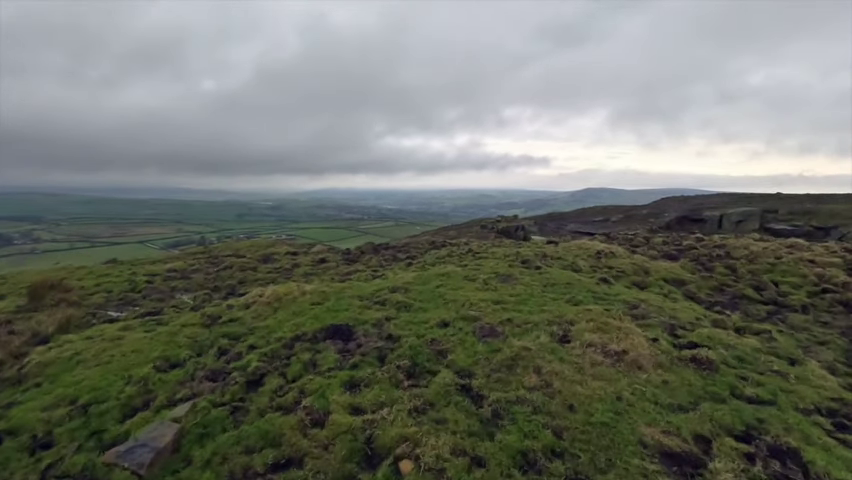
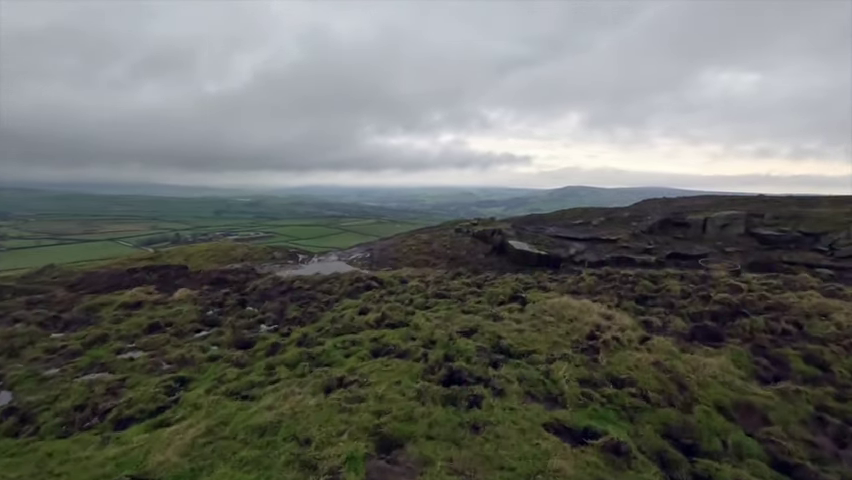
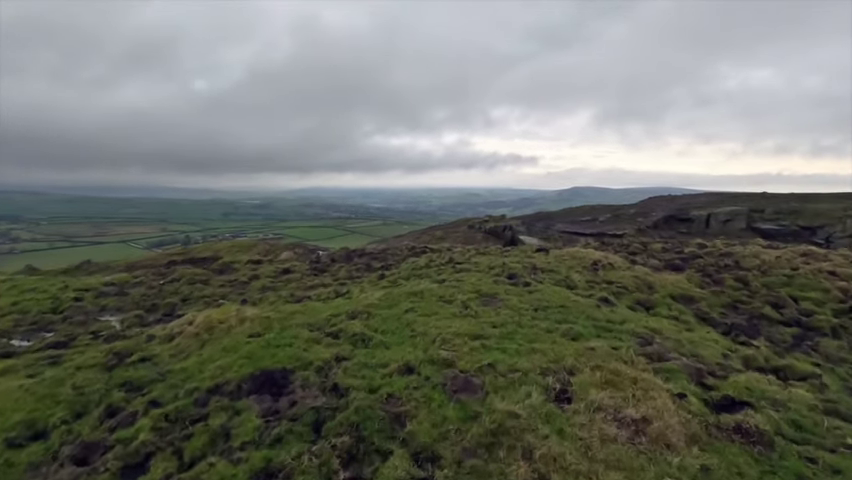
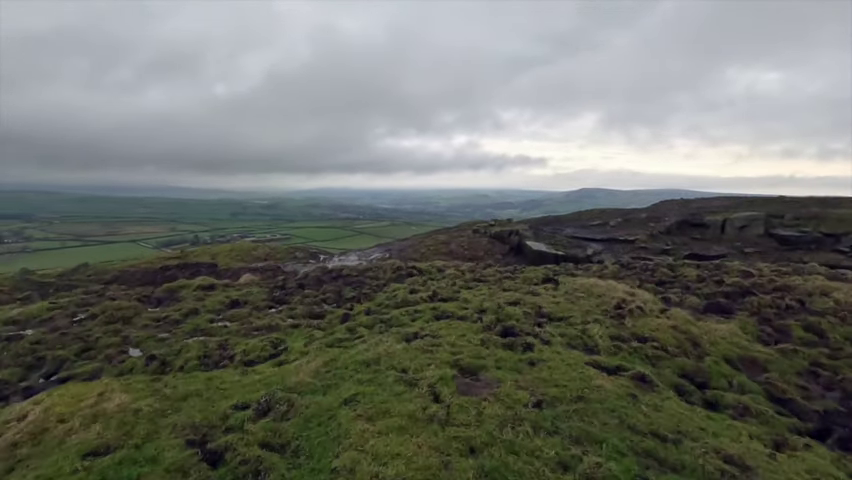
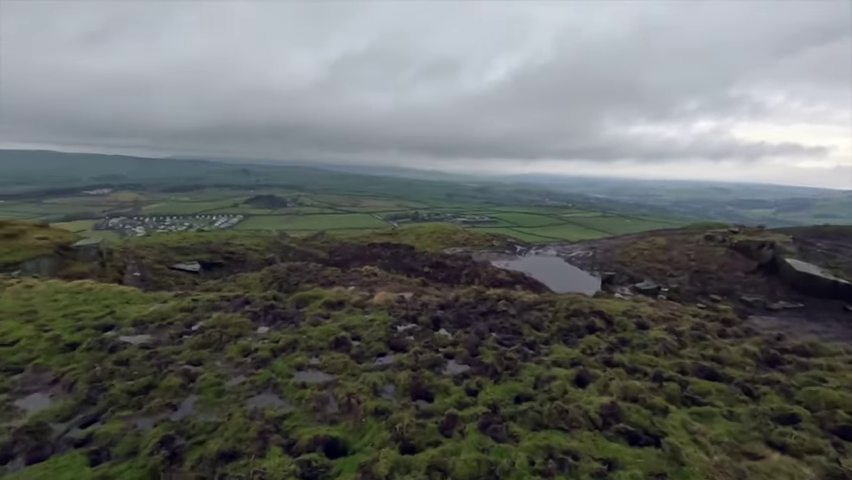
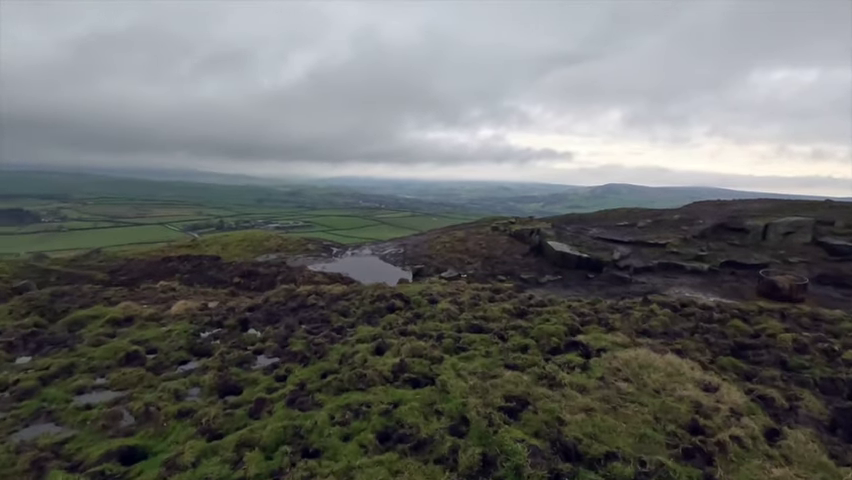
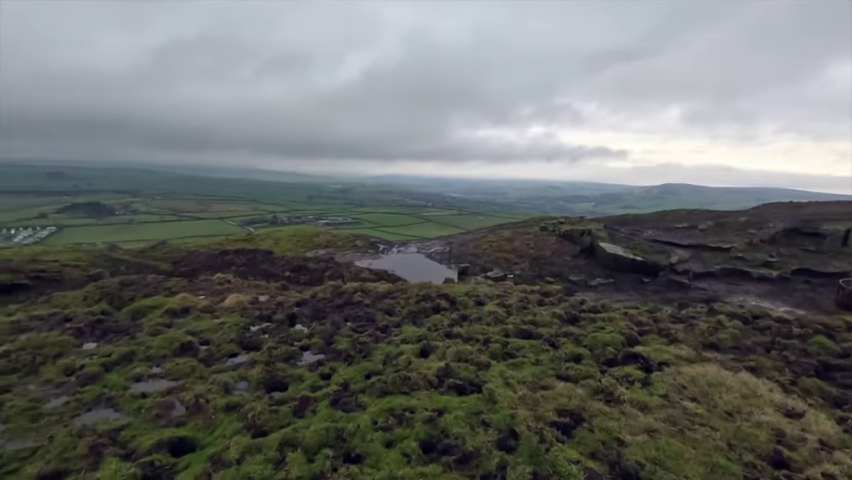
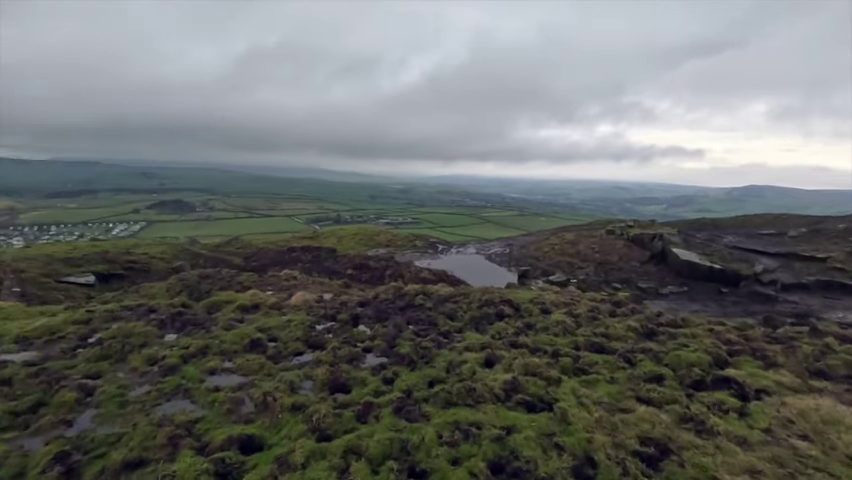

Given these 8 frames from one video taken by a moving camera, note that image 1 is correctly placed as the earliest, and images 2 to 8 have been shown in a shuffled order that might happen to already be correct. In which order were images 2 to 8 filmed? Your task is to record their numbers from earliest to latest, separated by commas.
3, 4, 2, 6, 7, 8, 5
